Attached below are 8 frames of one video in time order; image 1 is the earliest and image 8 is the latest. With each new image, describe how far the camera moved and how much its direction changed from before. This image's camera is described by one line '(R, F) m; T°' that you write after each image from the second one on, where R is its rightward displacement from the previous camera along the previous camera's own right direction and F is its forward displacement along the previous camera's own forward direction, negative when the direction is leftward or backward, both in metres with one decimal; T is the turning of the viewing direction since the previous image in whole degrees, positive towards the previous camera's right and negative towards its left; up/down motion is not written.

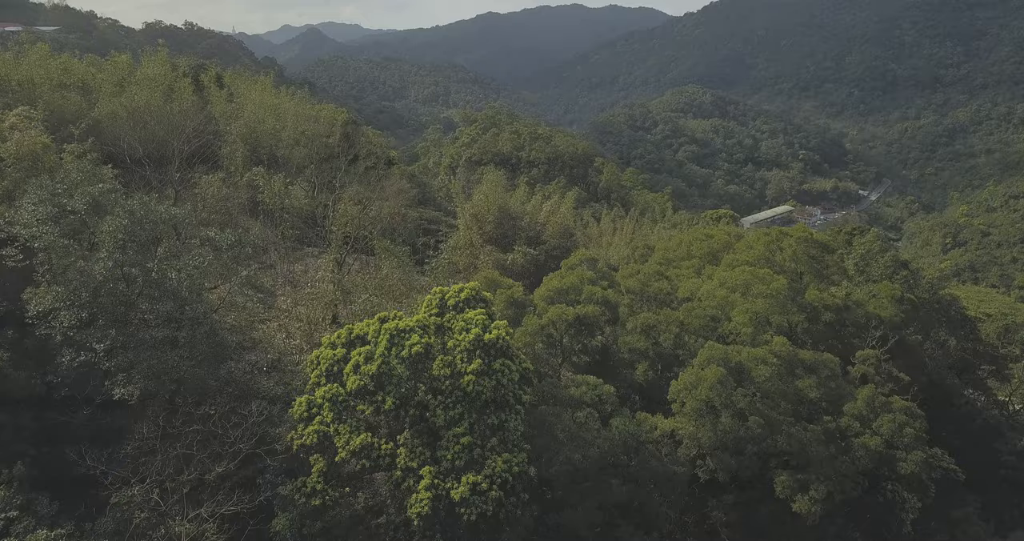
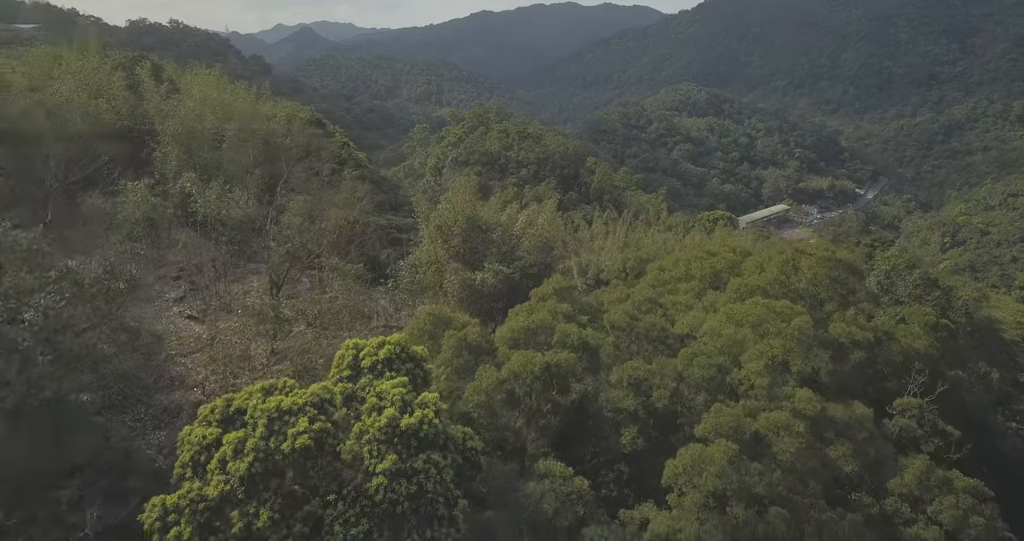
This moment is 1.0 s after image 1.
(+0.3, +1.5) m; 0°
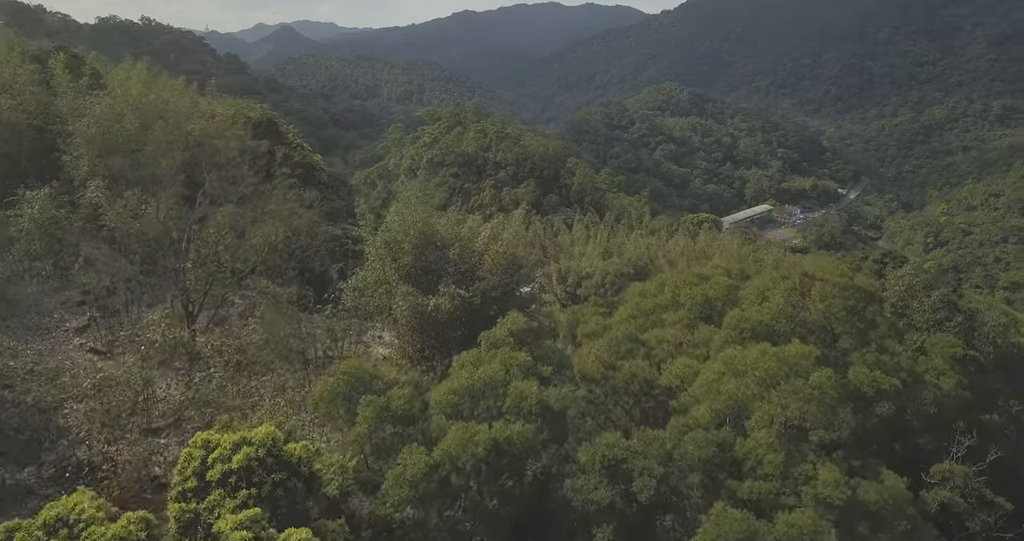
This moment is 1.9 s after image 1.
(+0.3, +1.3) m; +1°
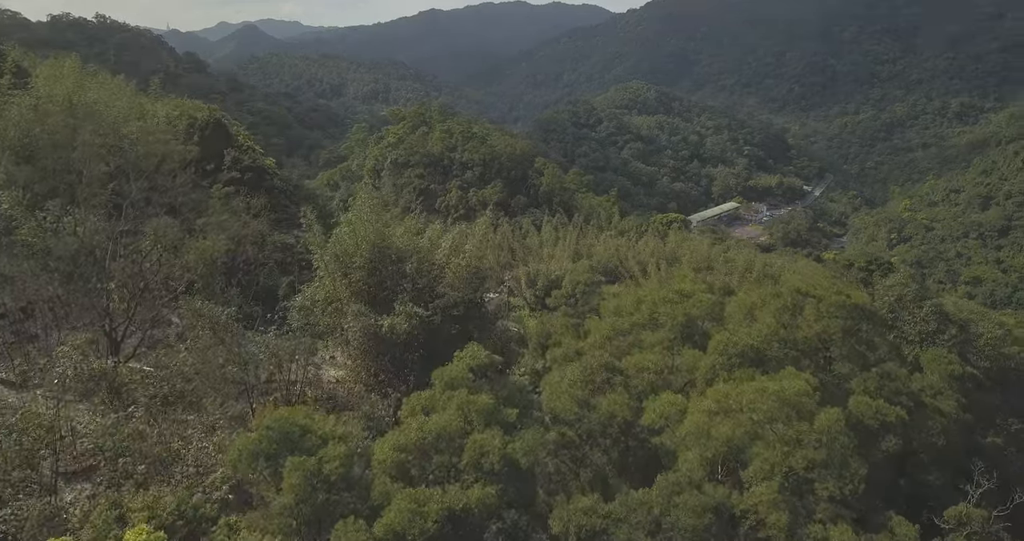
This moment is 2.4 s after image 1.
(+0.1, +0.7) m; +2°
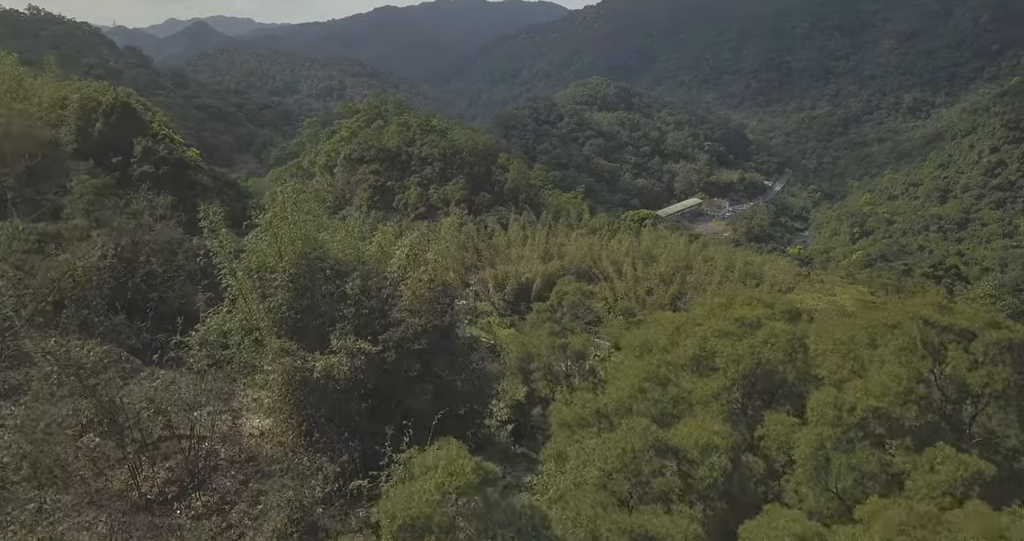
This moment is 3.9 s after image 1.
(-0.1, +2.0) m; +3°
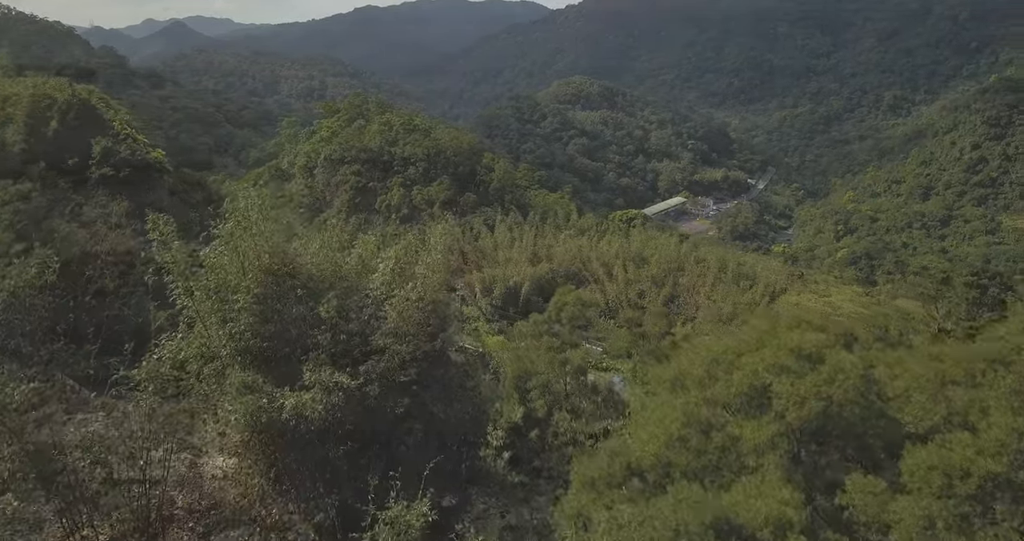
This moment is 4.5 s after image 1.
(-0.1, +0.8) m; +1°
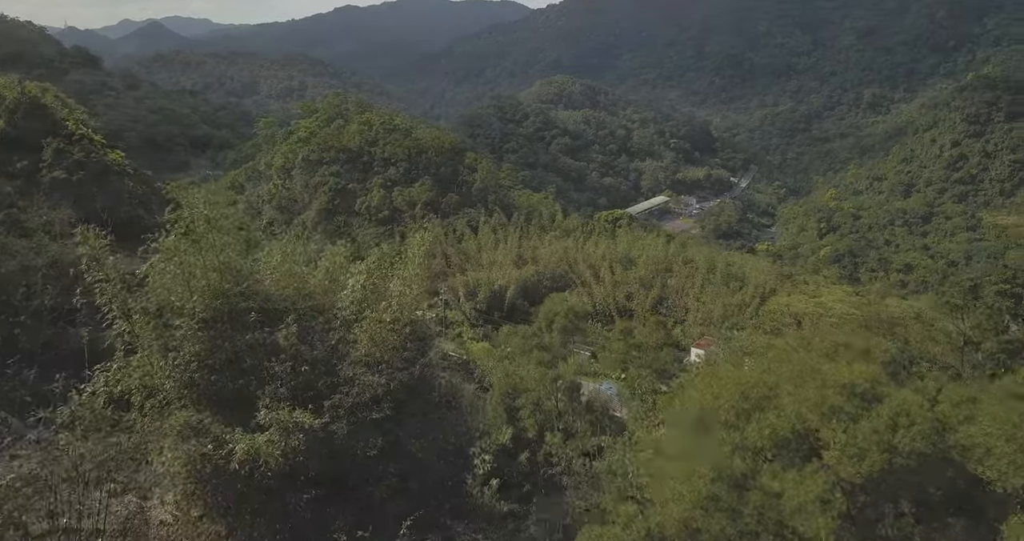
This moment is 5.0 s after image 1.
(0.0, +0.7) m; +1°
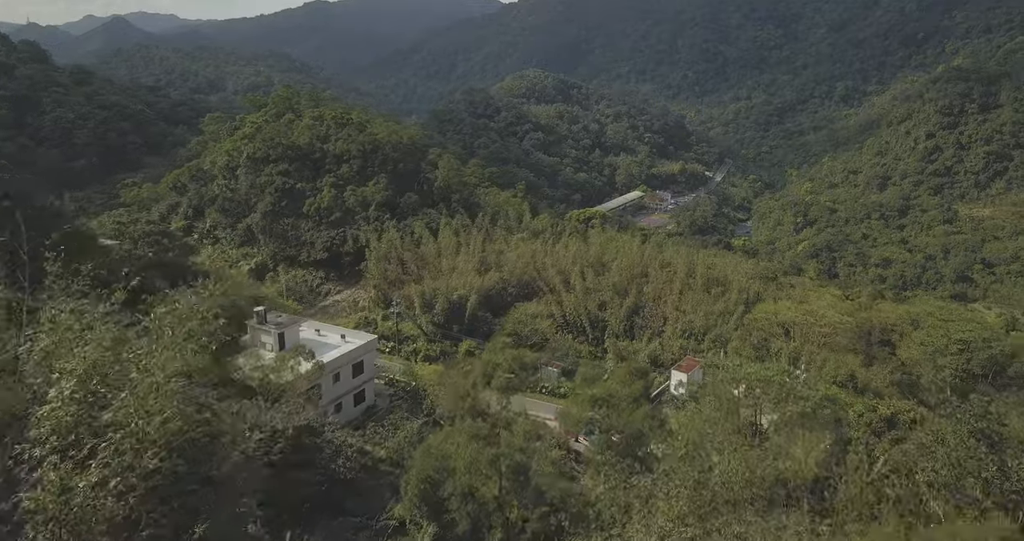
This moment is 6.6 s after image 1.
(+0.4, +2.2) m; +2°
